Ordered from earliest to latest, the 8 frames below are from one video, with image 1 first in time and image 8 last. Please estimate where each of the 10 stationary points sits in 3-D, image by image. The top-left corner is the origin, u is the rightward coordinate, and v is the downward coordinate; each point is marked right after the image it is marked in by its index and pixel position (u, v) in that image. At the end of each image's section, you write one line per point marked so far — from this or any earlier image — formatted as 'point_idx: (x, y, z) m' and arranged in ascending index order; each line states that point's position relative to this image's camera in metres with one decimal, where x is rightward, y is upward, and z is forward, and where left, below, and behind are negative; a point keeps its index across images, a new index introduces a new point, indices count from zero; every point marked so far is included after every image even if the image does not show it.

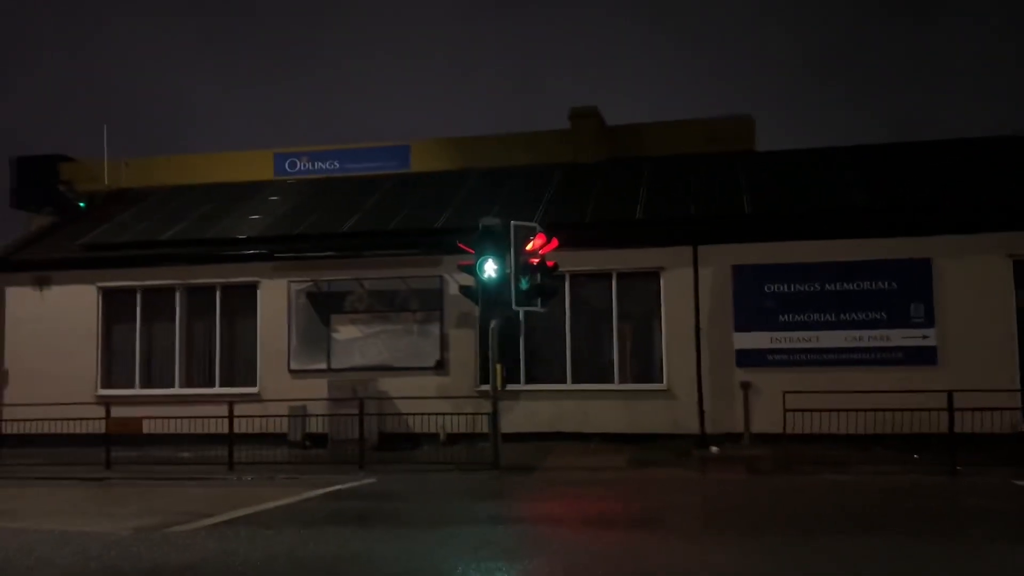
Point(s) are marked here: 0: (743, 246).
0: (+3.8, +0.7, +15.2) m
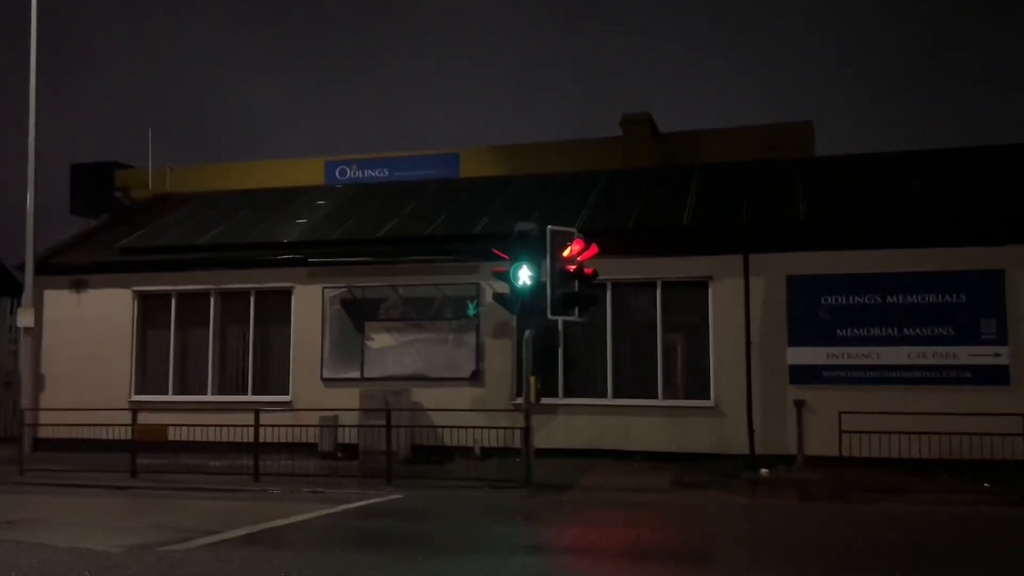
0: (+4.5, +0.5, +14.3) m
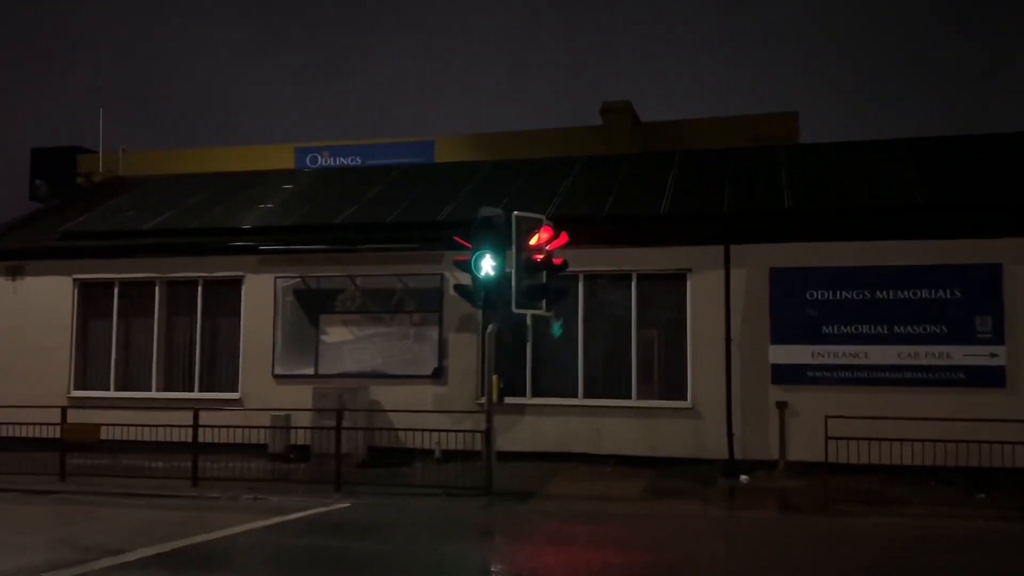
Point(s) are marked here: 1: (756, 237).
0: (+3.9, +0.6, +13.3) m
1: (+3.6, +0.8, +13.4) m
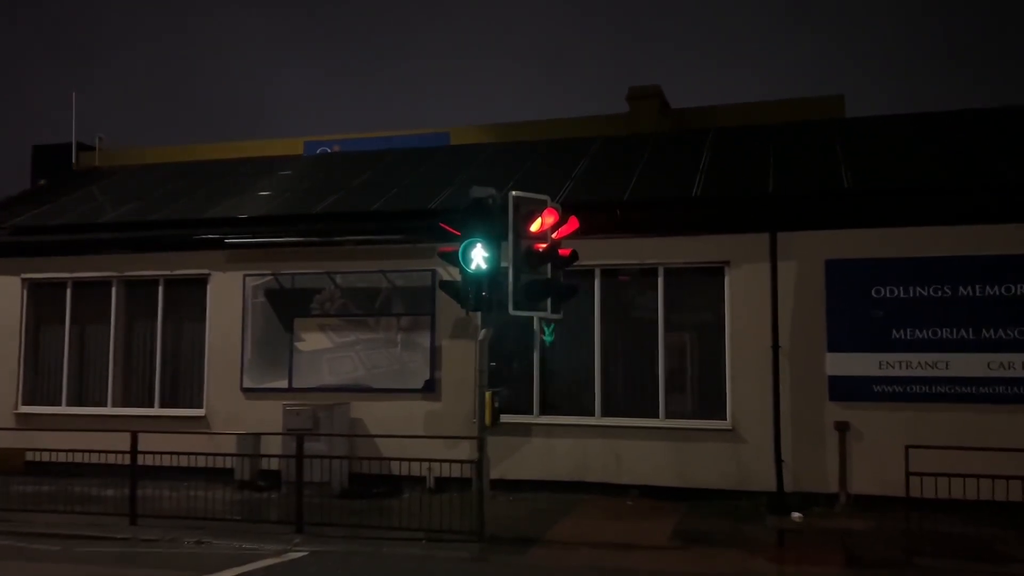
0: (+3.9, +0.6, +11.0) m
1: (+3.6, +0.8, +11.1) m
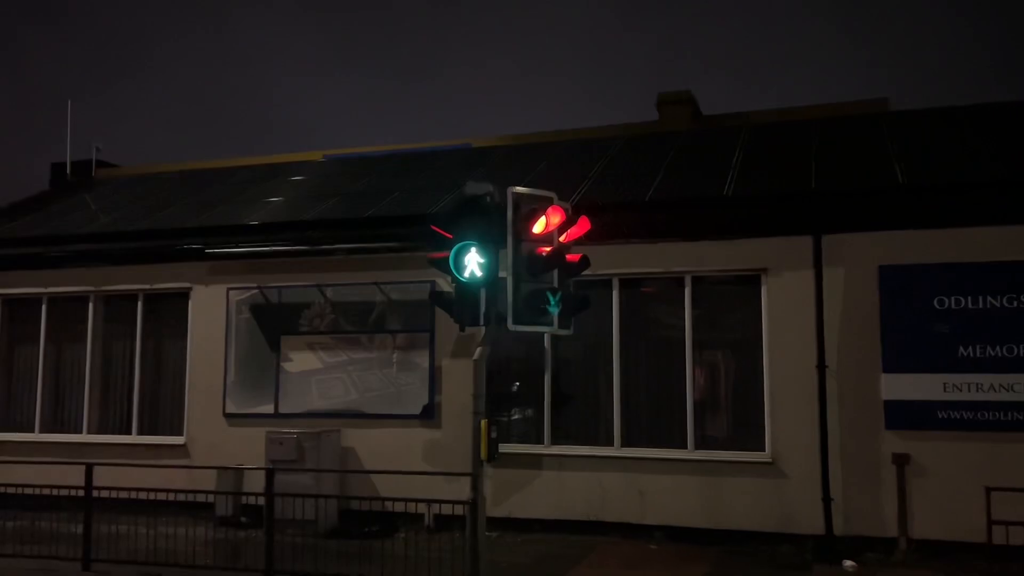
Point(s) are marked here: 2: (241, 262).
0: (+4.0, +0.5, +9.5) m
1: (+3.7, +0.7, +9.6) m
2: (-3.5, +0.3, +11.8) m
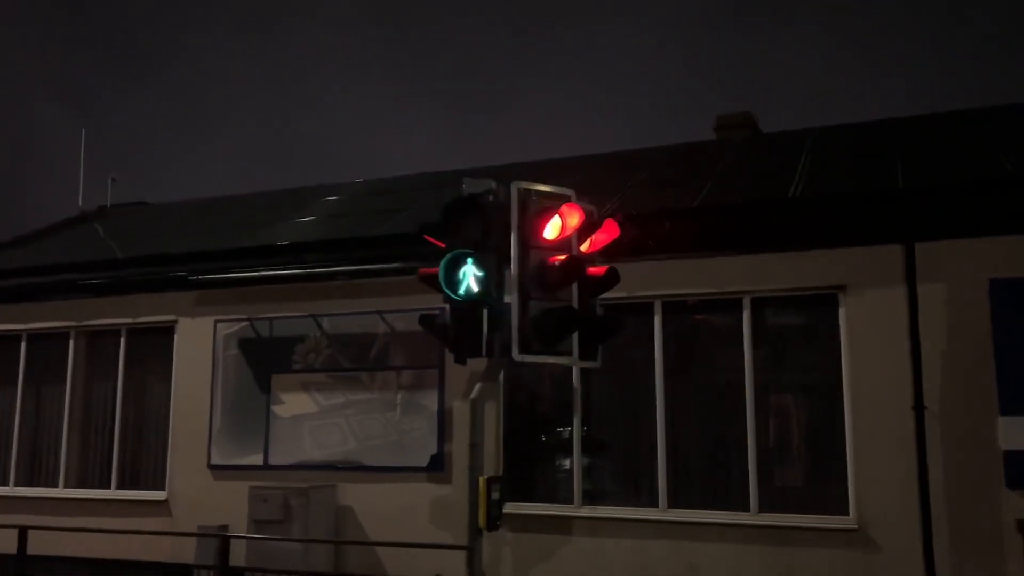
0: (+4.1, +0.4, +7.6) m
1: (+3.8, +0.5, +7.7) m
2: (-3.2, 0.0, +10.3) m
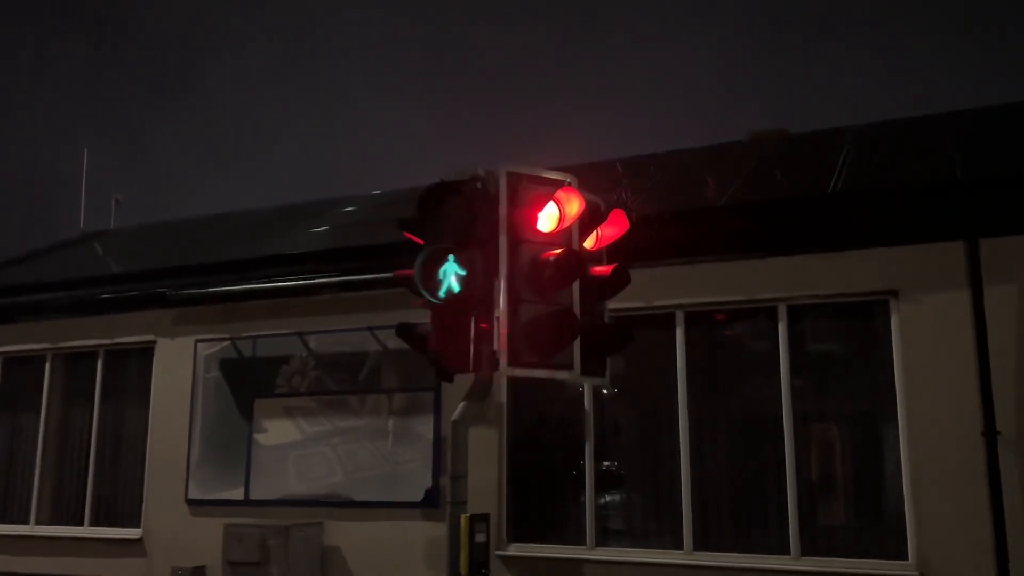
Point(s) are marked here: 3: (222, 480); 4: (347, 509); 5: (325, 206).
0: (+4.1, +0.4, +6.4) m
1: (+3.8, +0.5, +6.6) m
2: (-3.1, -0.2, +9.4) m
3: (-2.9, -1.9, +9.1) m
4: (-1.5, -2.0, +8.4) m
5: (-2.9, +1.0, +12.9) m
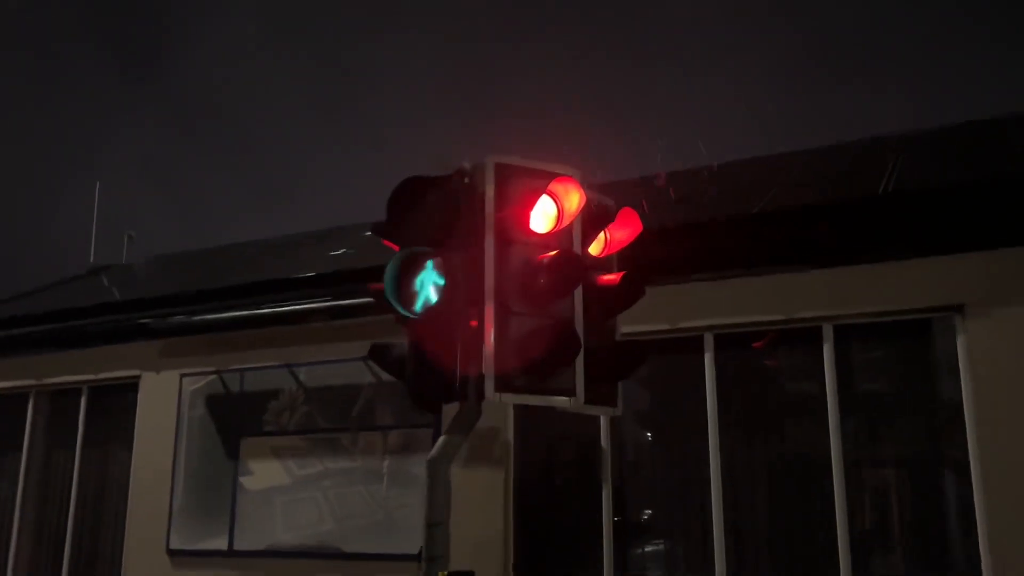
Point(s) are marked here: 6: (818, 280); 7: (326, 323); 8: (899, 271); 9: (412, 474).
0: (+4.1, +0.3, +5.4) m
1: (+3.7, +0.4, +5.5) m
2: (-3.0, -0.5, +8.7) m
3: (-2.8, -2.1, +8.2) m
4: (-1.4, -2.2, +7.4) m
5: (-2.6, +0.6, +12.2) m
6: (+2.2, +0.1, +6.4) m
7: (-1.6, -0.3, +8.0) m
8: (+2.6, +0.1, +6.1) m
9: (-0.8, -1.5, +7.4) m
